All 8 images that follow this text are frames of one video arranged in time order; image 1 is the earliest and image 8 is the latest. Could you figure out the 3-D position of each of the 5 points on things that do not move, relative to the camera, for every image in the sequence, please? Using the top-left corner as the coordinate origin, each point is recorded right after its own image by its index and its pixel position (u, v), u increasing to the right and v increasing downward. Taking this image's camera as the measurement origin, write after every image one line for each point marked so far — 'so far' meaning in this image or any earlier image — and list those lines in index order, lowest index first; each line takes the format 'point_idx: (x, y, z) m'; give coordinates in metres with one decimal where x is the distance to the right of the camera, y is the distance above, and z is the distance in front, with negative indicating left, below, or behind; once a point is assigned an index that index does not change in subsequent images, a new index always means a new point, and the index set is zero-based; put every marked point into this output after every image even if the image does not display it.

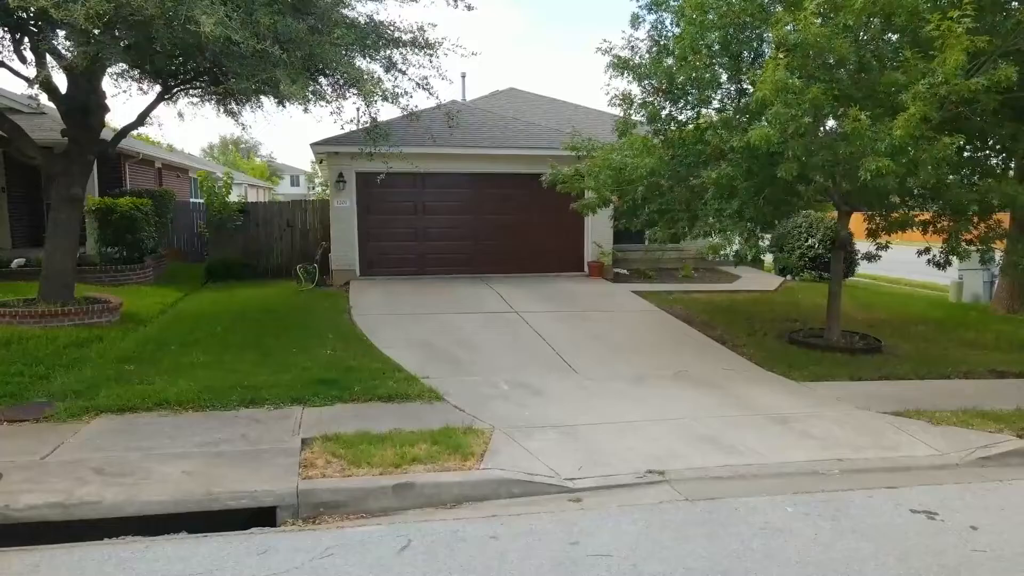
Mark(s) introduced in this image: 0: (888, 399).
0: (+4.2, -1.2, +8.3) m
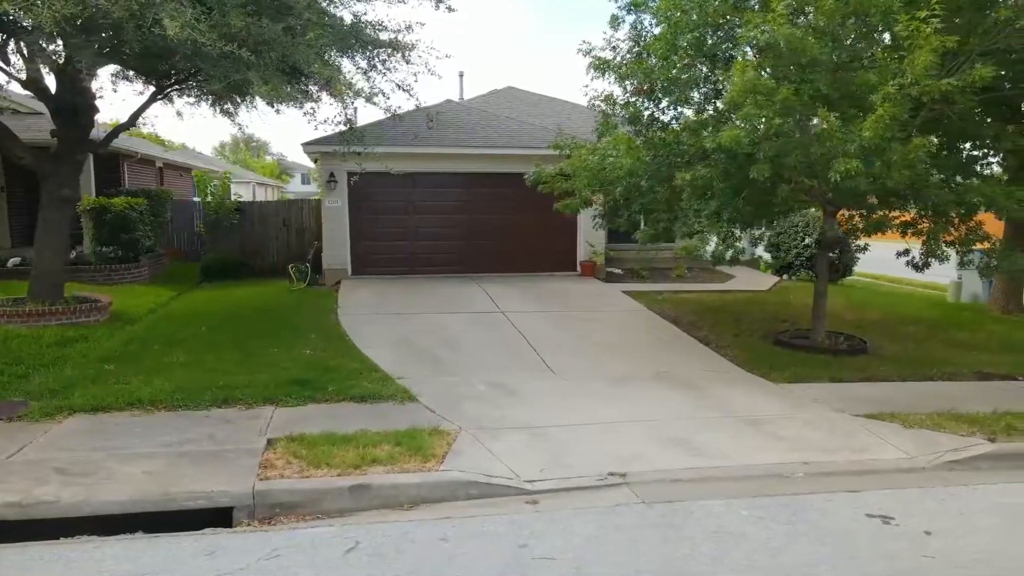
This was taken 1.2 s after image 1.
0: (+4.0, -1.3, +8.2) m
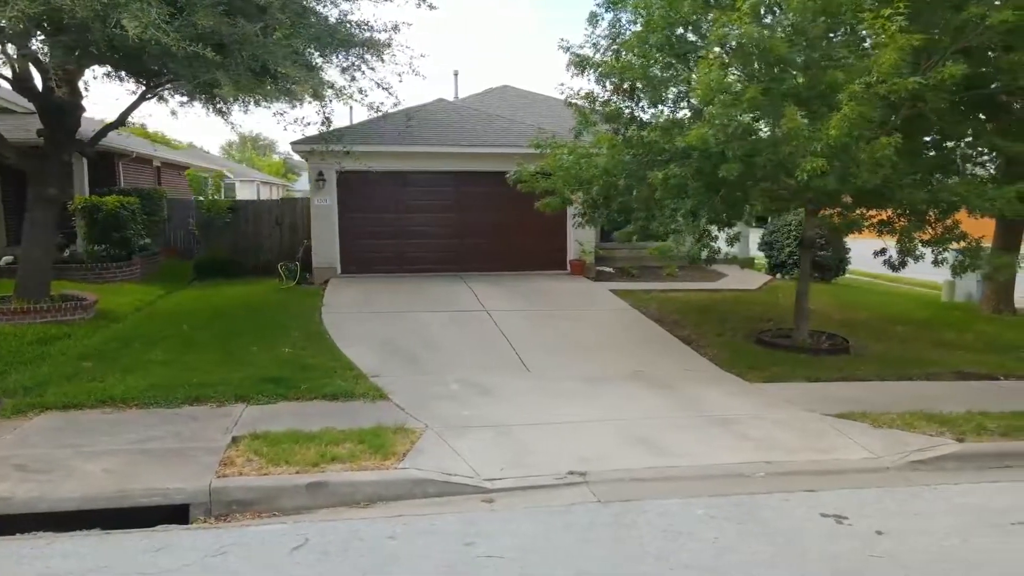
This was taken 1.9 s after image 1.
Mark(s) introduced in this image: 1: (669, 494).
0: (+3.7, -1.3, +8.2) m
1: (+1.2, -1.6, +5.7) m
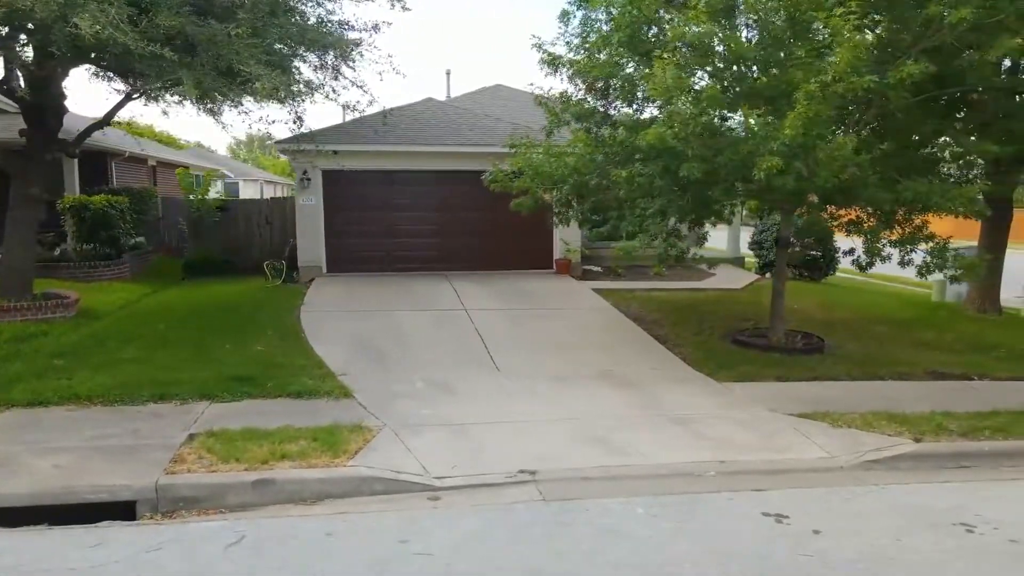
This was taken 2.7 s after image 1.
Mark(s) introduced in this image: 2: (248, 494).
0: (+3.3, -1.2, +8.2) m
1: (+0.8, -1.6, +5.7) m
2: (-2.0, -1.6, +5.5) m
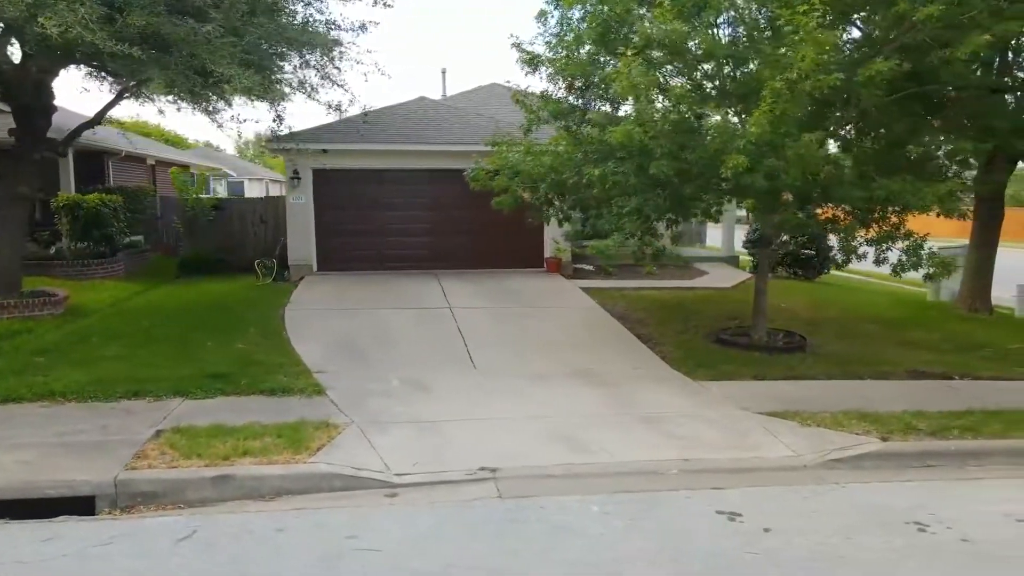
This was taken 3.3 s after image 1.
0: (+3.0, -1.2, +8.1) m
1: (+0.5, -1.6, +5.8) m
2: (-2.3, -1.5, +5.6) m
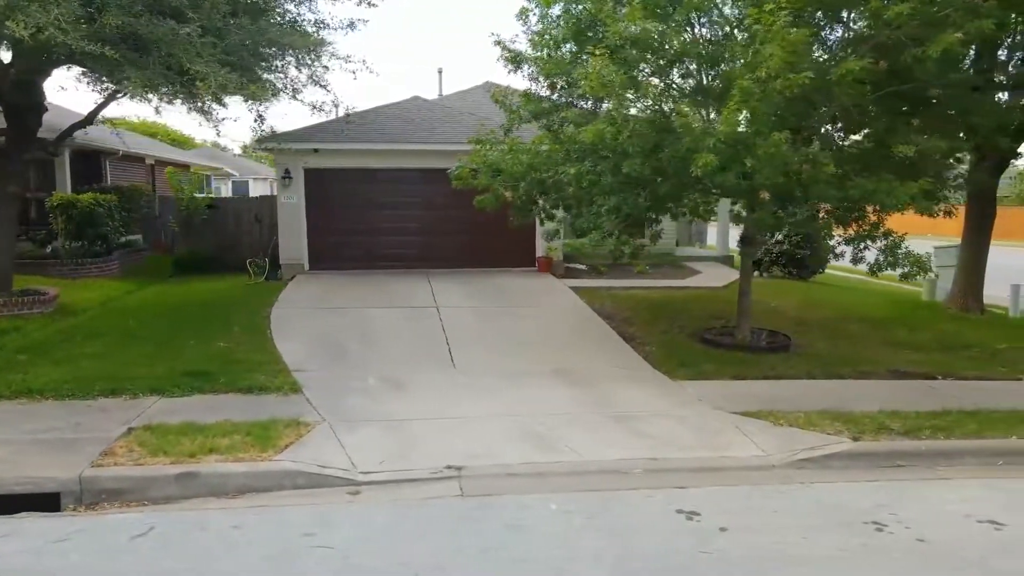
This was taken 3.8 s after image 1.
0: (+2.7, -1.2, +8.1) m
1: (+0.2, -1.6, +5.8) m
2: (-2.6, -1.5, +5.6) m
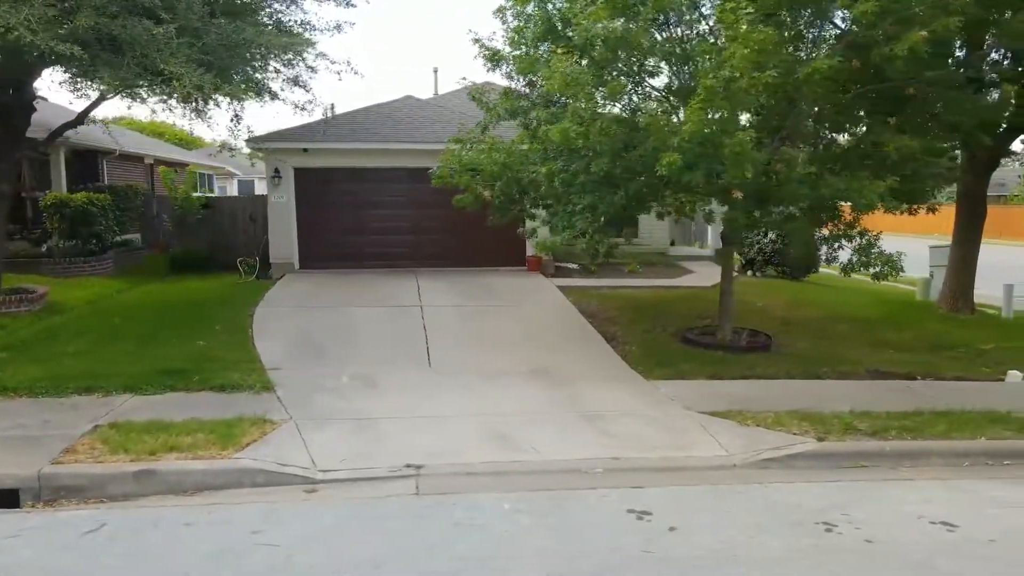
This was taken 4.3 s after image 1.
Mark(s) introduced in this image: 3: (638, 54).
0: (+2.4, -1.2, +8.1) m
1: (-0.2, -1.6, +5.8) m
2: (-3.0, -1.5, +5.7) m
3: (+1.3, +2.4, +7.6) m
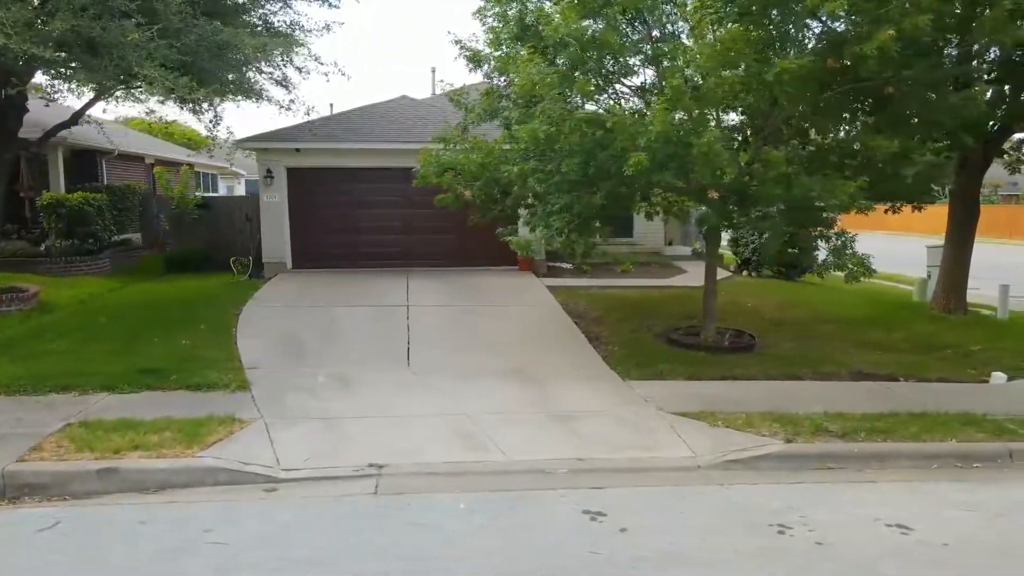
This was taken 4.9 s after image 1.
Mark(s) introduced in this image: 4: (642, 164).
0: (+2.1, -1.2, +8.1) m
1: (-0.5, -1.6, +5.8) m
2: (-3.3, -1.5, +5.7) m
3: (+1.0, +2.4, +7.6) m
4: (+1.2, +1.1, +6.7) m
